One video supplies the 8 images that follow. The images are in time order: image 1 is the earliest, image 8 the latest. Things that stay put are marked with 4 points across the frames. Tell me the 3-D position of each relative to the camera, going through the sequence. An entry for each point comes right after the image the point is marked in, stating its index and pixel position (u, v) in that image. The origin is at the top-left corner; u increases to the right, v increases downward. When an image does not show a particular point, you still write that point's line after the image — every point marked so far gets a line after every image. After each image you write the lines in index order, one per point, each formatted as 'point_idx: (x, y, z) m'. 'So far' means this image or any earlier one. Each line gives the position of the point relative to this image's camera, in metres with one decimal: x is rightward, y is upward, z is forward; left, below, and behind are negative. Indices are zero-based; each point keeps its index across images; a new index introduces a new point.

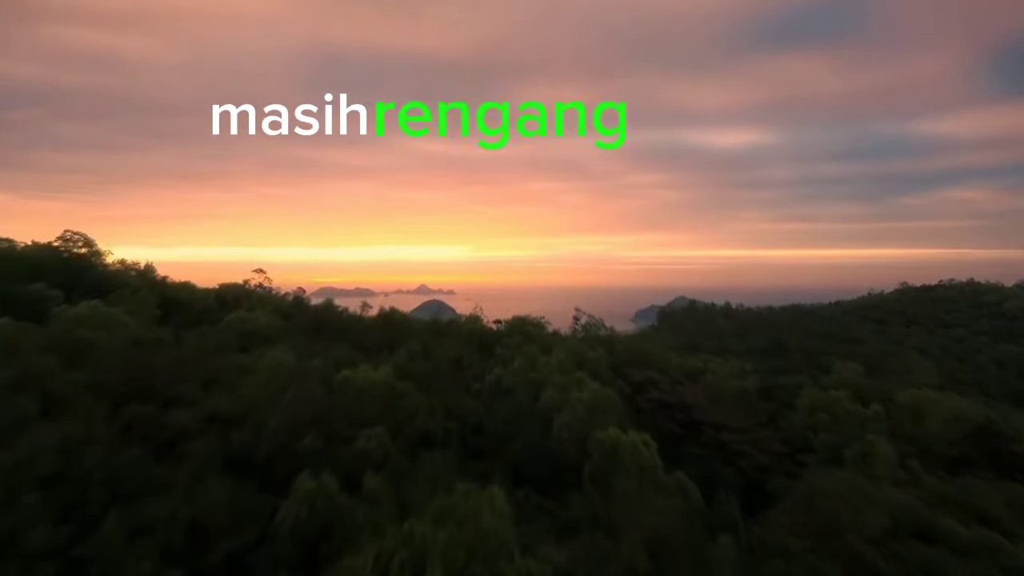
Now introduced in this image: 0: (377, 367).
0: (-1.0, -0.6, +6.1) m
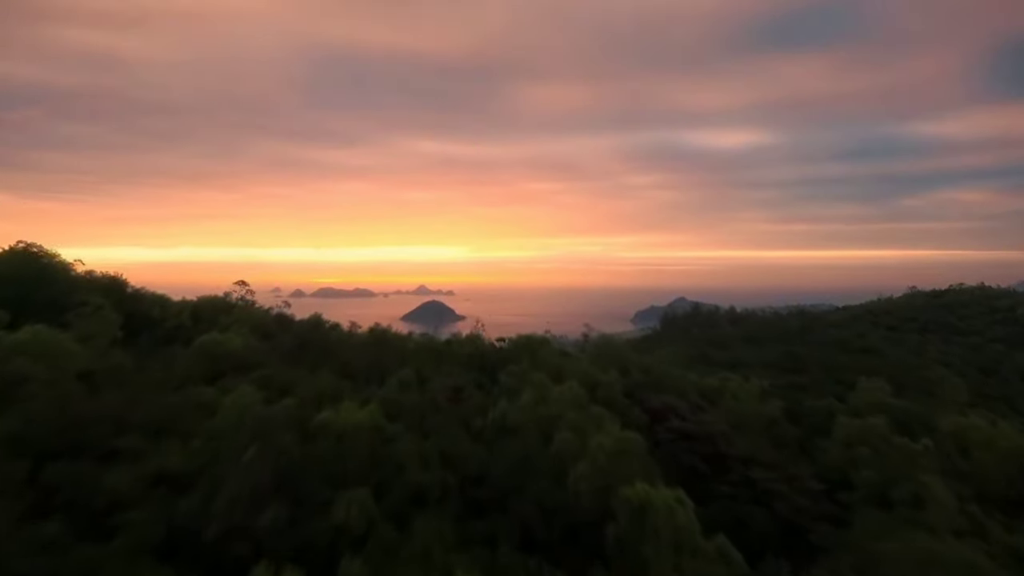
0: (-1.0, -0.8, +5.3) m
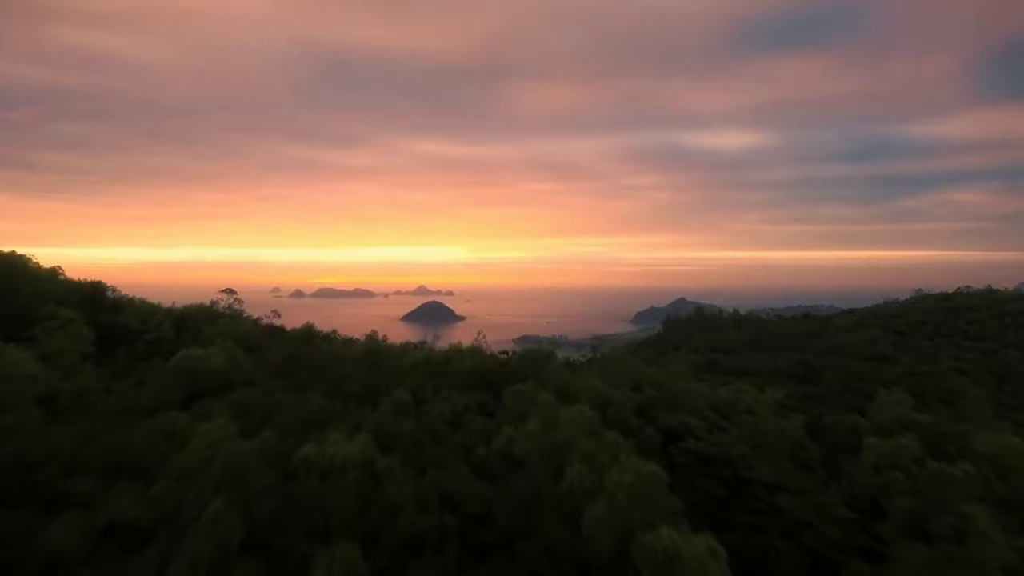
0: (-1.0, -0.9, +4.8) m
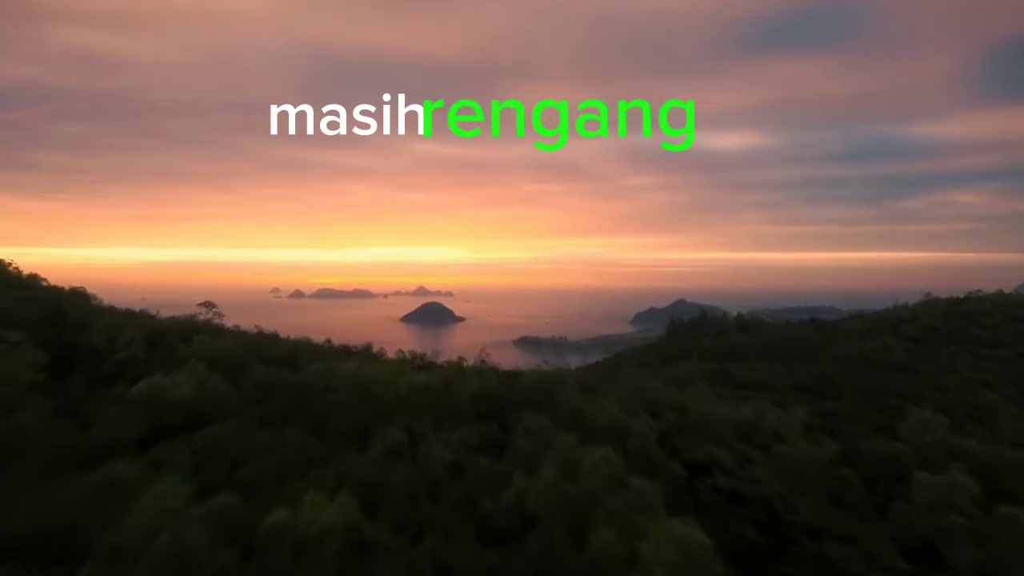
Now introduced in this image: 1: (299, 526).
0: (-0.9, -1.0, +4.0) m
1: (-0.9, -1.0, +3.5) m
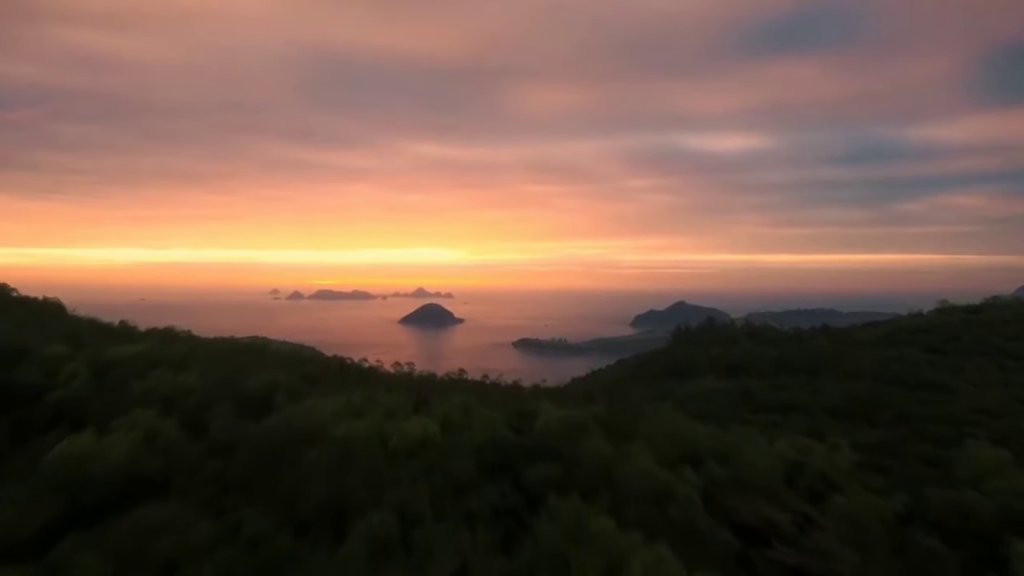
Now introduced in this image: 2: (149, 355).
0: (-0.8, -1.2, +2.9) m
1: (-0.8, -1.2, +2.4) m
2: (-3.1, -0.6, +6.9) m
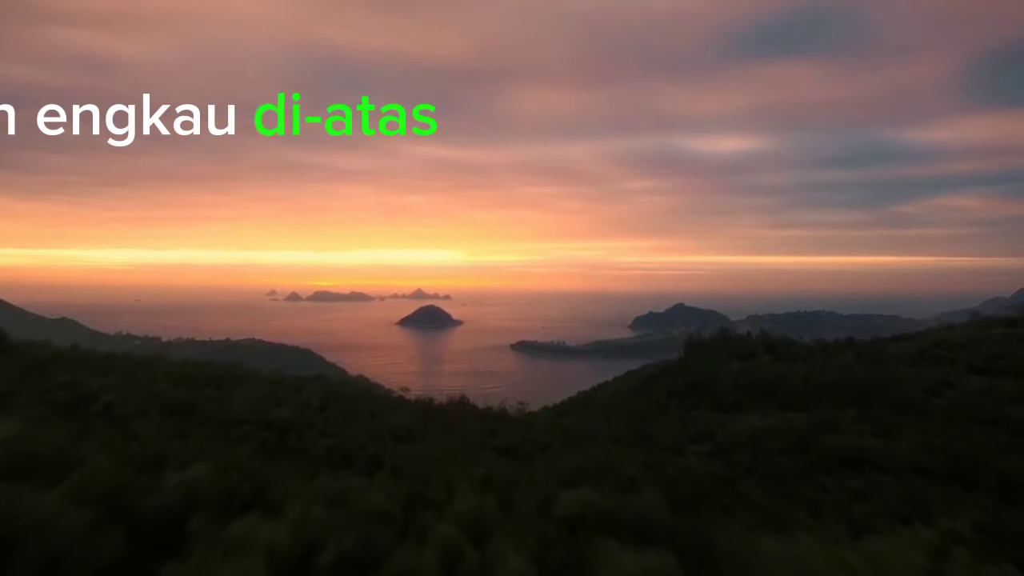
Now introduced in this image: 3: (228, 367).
0: (-0.6, -1.6, +0.7) m
1: (-0.6, -1.6, +0.2) m
2: (-2.9, -0.9, +4.7) m
3: (-6.8, -1.9, +19.2) m
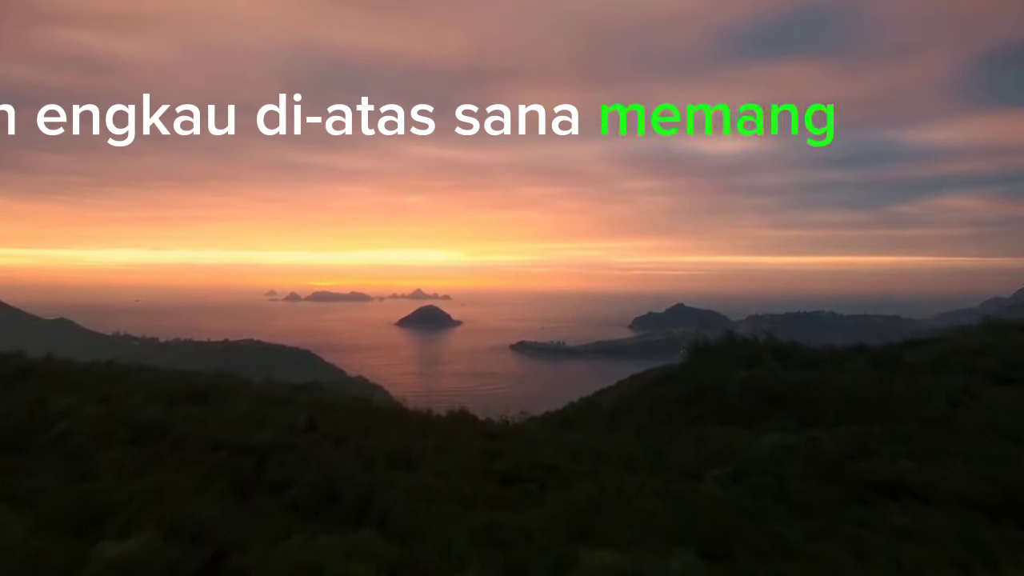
0: (-0.5, -1.7, -0.3) m
1: (-0.5, -1.7, -0.8) m
2: (-2.8, -1.1, +3.7) m
3: (-6.8, -2.1, +18.2) m
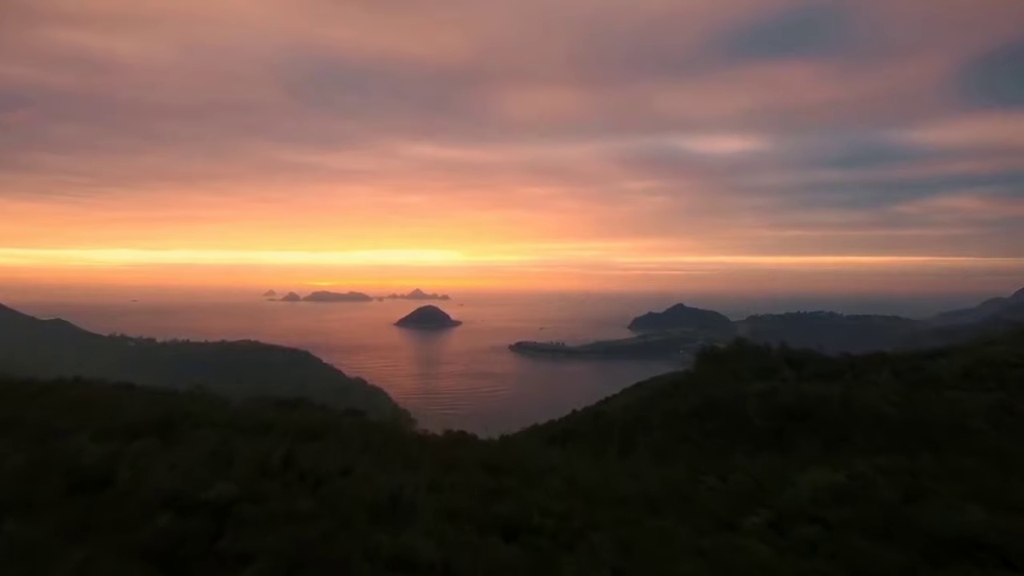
0: (-0.4, -1.9, -1.8) m
1: (-0.4, -1.9, -2.3) m
2: (-2.8, -1.3, +2.2) m
3: (-6.7, -2.3, +16.7) m
